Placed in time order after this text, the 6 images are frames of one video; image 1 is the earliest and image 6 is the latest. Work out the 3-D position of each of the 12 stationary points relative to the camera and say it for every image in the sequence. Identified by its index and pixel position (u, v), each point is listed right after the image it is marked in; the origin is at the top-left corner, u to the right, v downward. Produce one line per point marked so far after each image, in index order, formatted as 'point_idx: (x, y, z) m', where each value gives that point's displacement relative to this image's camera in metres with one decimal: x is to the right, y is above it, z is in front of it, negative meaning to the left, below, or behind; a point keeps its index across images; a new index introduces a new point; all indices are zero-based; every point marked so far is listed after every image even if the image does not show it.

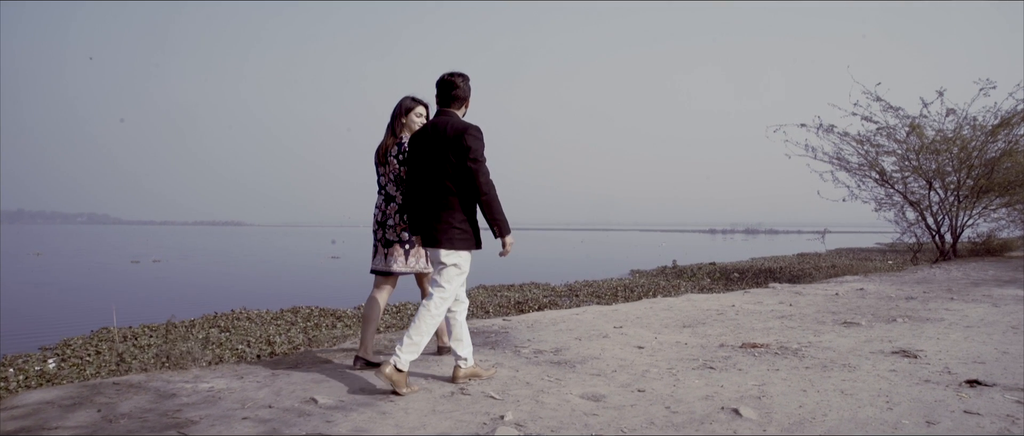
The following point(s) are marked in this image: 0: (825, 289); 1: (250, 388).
0: (+5.0, -1.1, +10.6) m
1: (-1.7, -1.1, +4.3) m
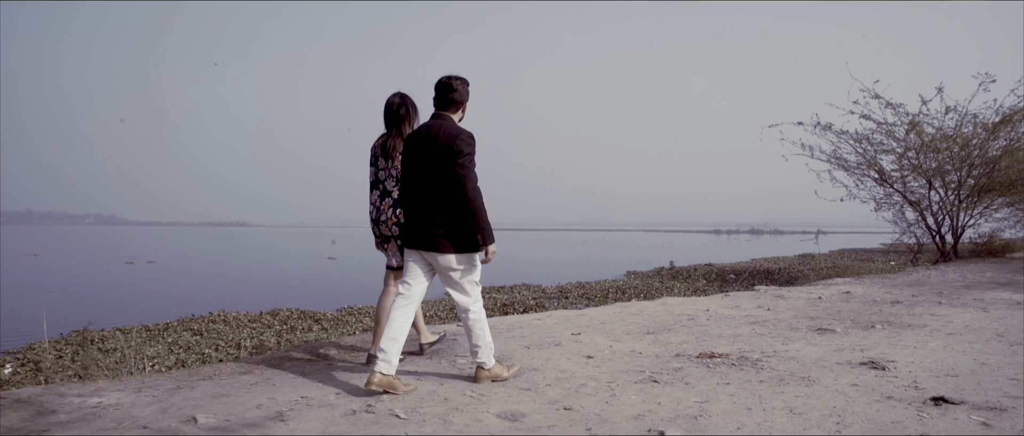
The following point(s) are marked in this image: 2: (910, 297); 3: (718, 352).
0: (+4.5, -1.1, +10.1) m
1: (-2.2, -1.1, +3.9) m
2: (+5.6, -1.1, +9.4) m
3: (+1.7, -1.1, +5.5) m
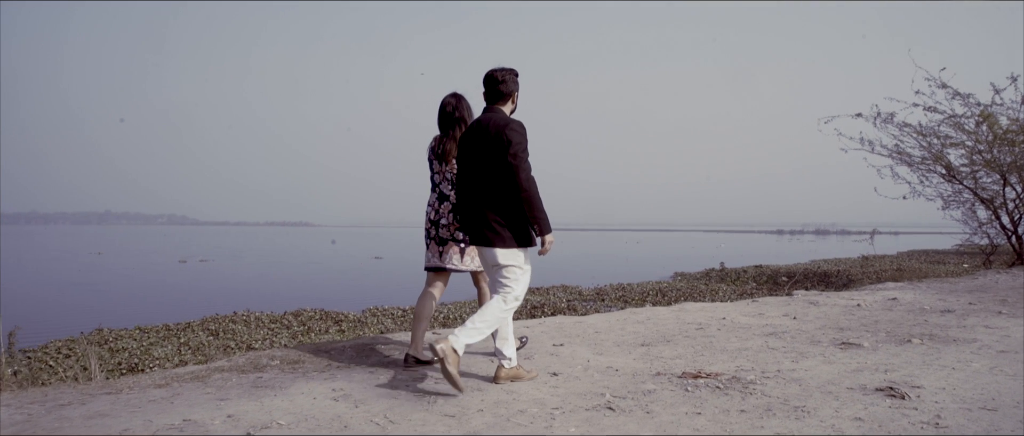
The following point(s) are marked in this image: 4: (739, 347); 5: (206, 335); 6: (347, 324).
0: (+4.6, -1.1, +9.1) m
1: (-2.6, -1.0, +3.4) m
2: (+5.6, -1.1, +8.3) m
3: (+1.4, -1.1, +4.8) m
4: (+1.9, -1.1, +5.7) m
5: (-6.0, -2.3, +13.0) m
6: (-3.6, -2.3, +14.5) m
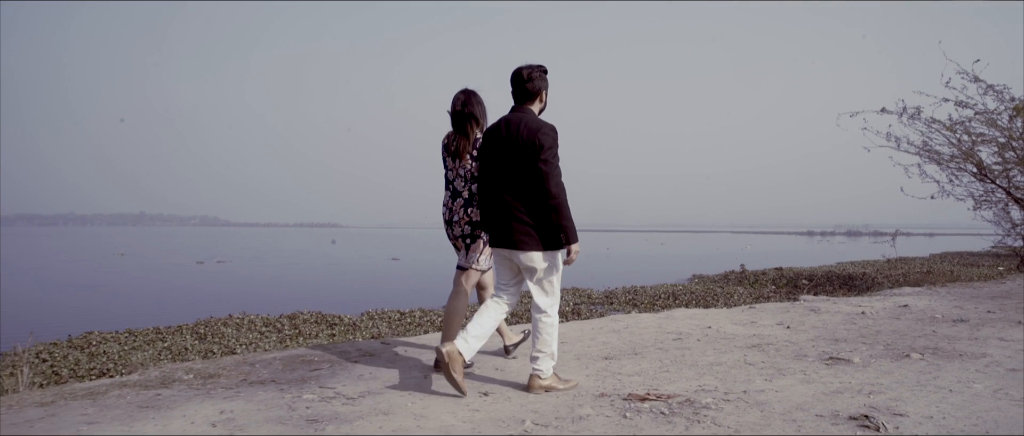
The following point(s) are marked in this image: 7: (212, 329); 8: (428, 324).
0: (+4.3, -1.1, +8.4) m
1: (-3.1, -1.0, +3.0) m
2: (+5.3, -1.1, +7.5) m
3: (+1.0, -1.1, +4.2) m
4: (+1.5, -1.1, +5.1) m
5: (-6.1, -2.3, +12.7) m
6: (-3.6, -2.3, +14.1) m
7: (-6.1, -2.3, +13.6) m
8: (-1.8, -2.3, +14.2) m
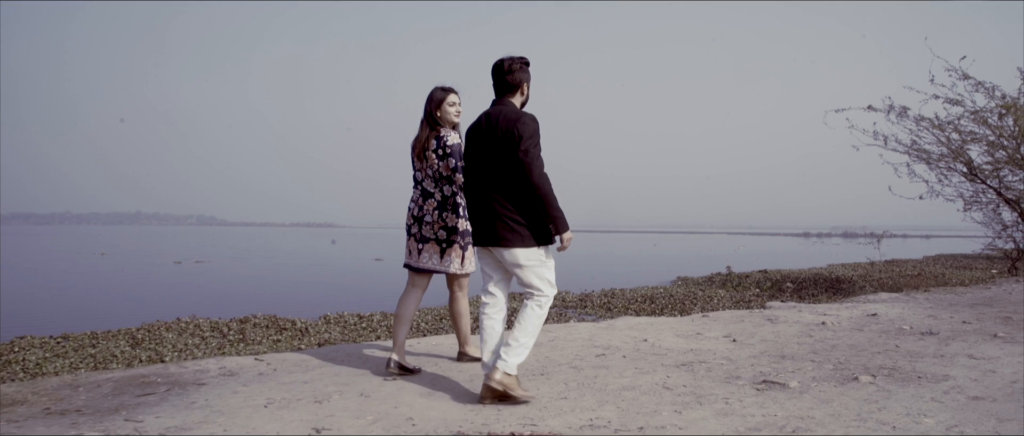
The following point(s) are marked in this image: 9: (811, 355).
0: (+3.5, -1.1, +7.6) m
1: (-3.9, -1.0, +2.2) m
2: (+4.5, -1.1, +6.8) m
3: (+0.2, -1.1, +3.4) m
4: (+0.7, -1.1, +4.3) m
5: (-6.9, -2.3, +11.9) m
6: (-4.4, -2.3, +13.3) m
7: (-6.9, -2.2, +12.8) m
8: (-2.6, -2.2, +13.4) m
9: (+2.4, -1.1, +5.3) m
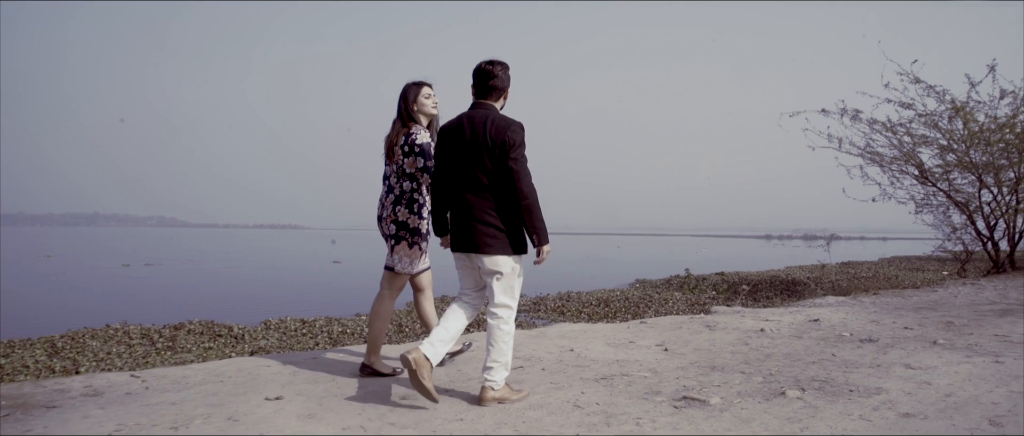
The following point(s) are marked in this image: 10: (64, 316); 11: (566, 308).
0: (+2.8, -1.1, +7.4) m
1: (-4.4, -1.0, +1.6) m
2: (+3.8, -1.1, +6.5) m
3: (-0.4, -1.1, +3.0) m
4: (+0.1, -1.1, +3.9) m
5: (-7.8, -2.3, +11.2) m
6: (-5.5, -2.3, +12.7) m
7: (-7.9, -2.2, +12.1) m
8: (-3.6, -2.3, +12.9) m
9: (+1.7, -1.1, +5.0) m
10: (-11.6, -2.6, +17.4) m
11: (+1.5, -2.4, +17.9) m
